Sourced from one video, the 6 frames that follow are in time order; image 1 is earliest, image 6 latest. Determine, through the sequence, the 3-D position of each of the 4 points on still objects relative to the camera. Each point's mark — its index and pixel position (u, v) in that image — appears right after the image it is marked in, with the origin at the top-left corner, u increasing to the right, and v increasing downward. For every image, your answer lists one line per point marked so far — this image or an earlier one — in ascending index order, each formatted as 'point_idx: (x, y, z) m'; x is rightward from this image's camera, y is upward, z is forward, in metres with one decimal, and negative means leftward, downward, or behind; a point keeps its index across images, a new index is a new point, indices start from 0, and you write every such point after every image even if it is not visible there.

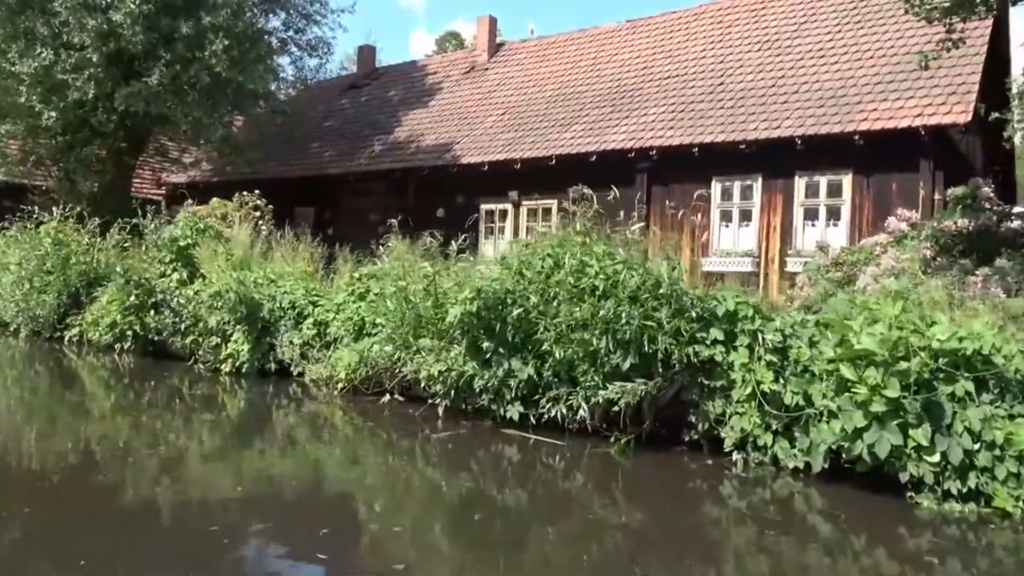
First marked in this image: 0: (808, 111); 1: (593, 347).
0: (+6.4, +3.9, +17.3) m
1: (+0.6, -0.5, +6.4) m
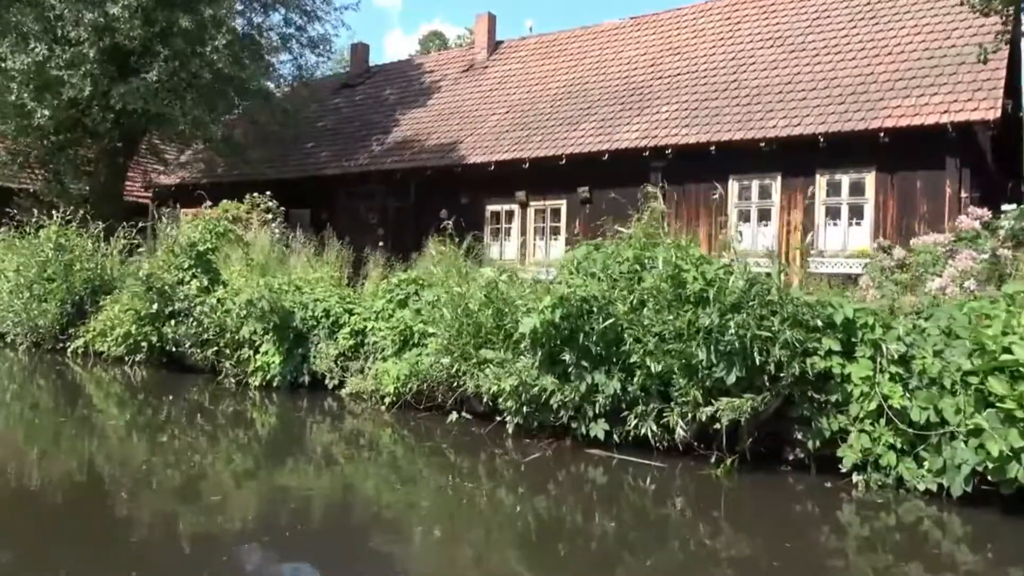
0: (+6.7, +3.8, +16.9) m
1: (+1.3, -0.5, +5.8) m
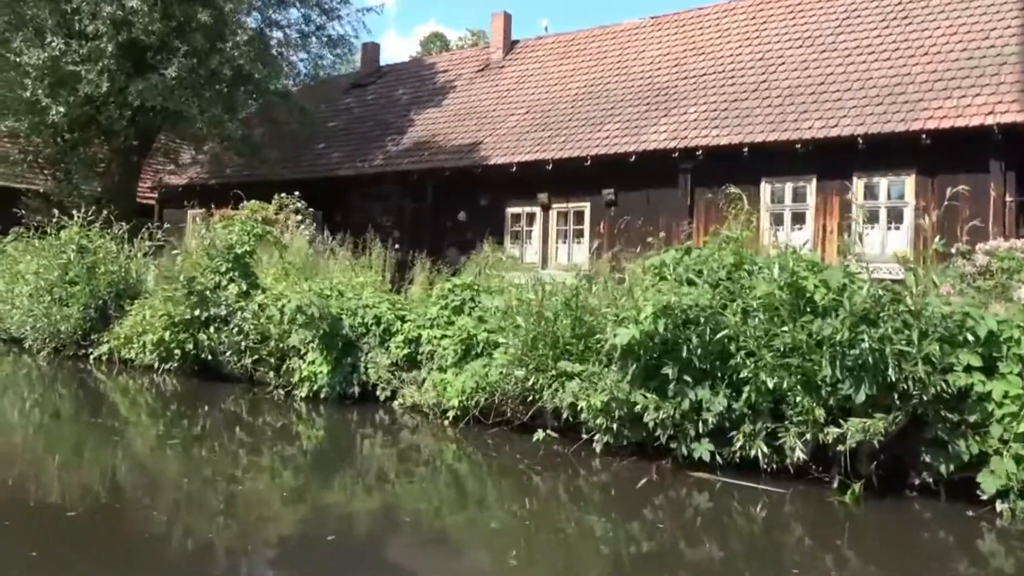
0: (+7.4, +3.7, +16.5) m
1: (+2.0, -0.6, +5.3) m
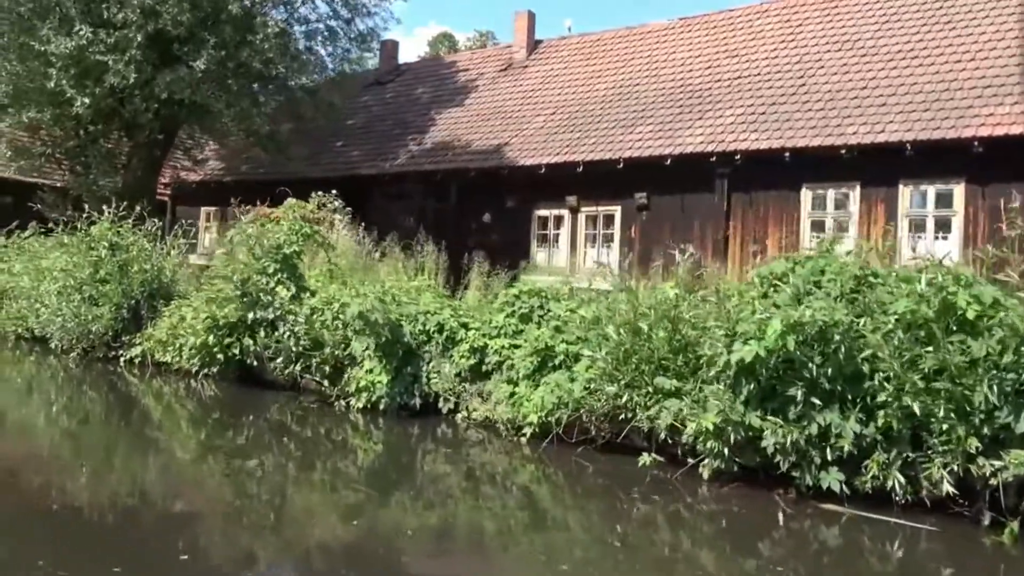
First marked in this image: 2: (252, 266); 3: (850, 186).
0: (+8.1, +3.5, +16.1) m
1: (+2.7, -0.7, +4.8) m
2: (-3.0, +0.2, +9.3) m
3: (+7.0, +2.1, +16.5) m
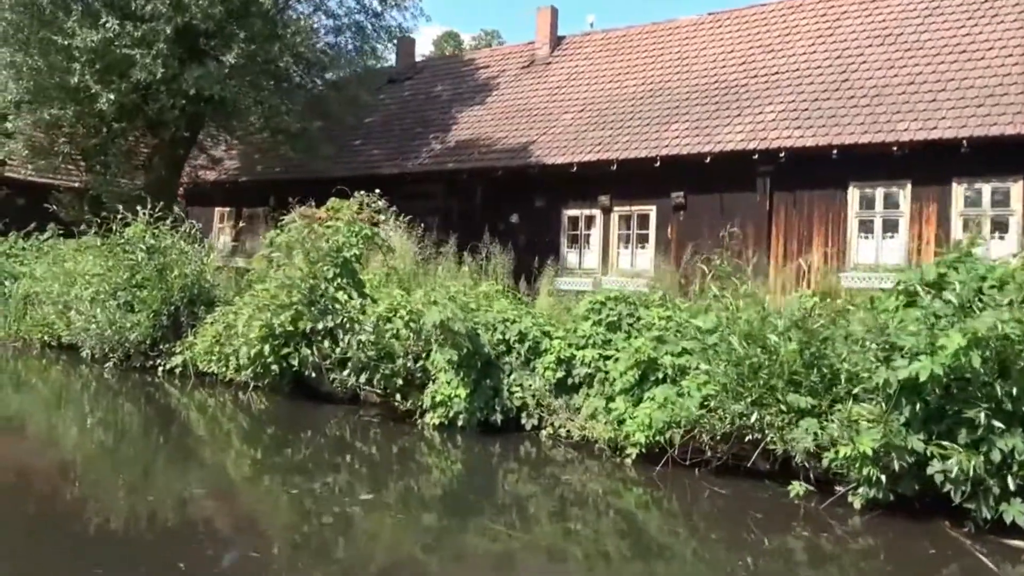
0: (+8.9, +3.5, +15.5) m
1: (+3.5, -0.7, +4.3) m
2: (-2.2, +0.2, +8.7) m
3: (+7.8, +2.1, +16.0) m
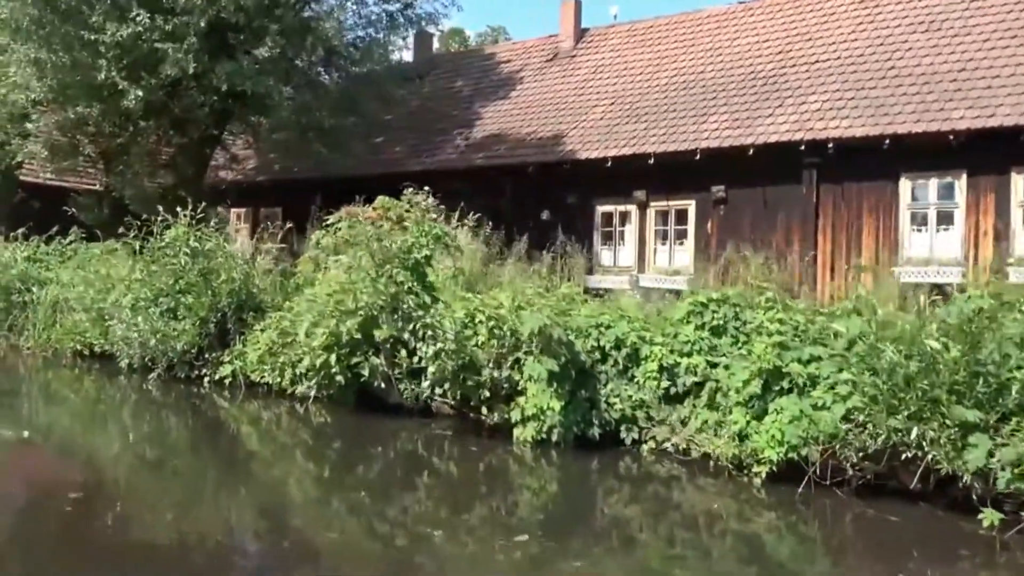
0: (+9.7, +3.6, +14.9) m
1: (+4.4, -0.7, +3.7) m
2: (-1.4, +0.1, +8.1) m
3: (+8.6, +2.2, +15.4) m
